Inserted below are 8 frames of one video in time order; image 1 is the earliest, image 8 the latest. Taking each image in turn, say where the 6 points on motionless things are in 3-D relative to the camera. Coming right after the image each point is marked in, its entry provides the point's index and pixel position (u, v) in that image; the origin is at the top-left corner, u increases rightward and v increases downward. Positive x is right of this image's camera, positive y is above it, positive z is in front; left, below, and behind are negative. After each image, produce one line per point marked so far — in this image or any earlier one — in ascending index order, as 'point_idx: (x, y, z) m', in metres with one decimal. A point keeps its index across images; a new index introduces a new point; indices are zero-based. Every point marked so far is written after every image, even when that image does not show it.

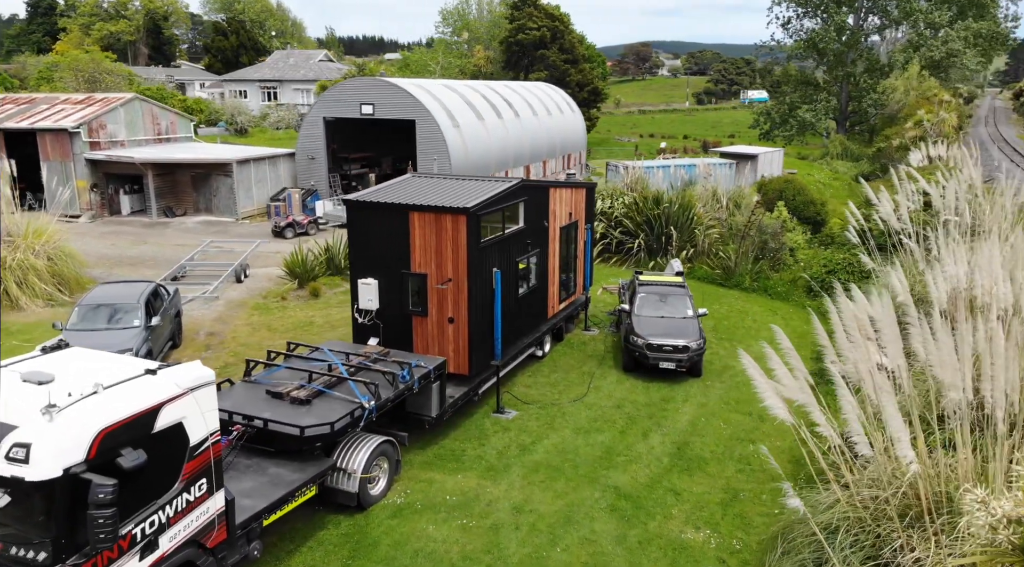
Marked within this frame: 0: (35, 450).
0: (-2.9, -1.0, +4.8) m
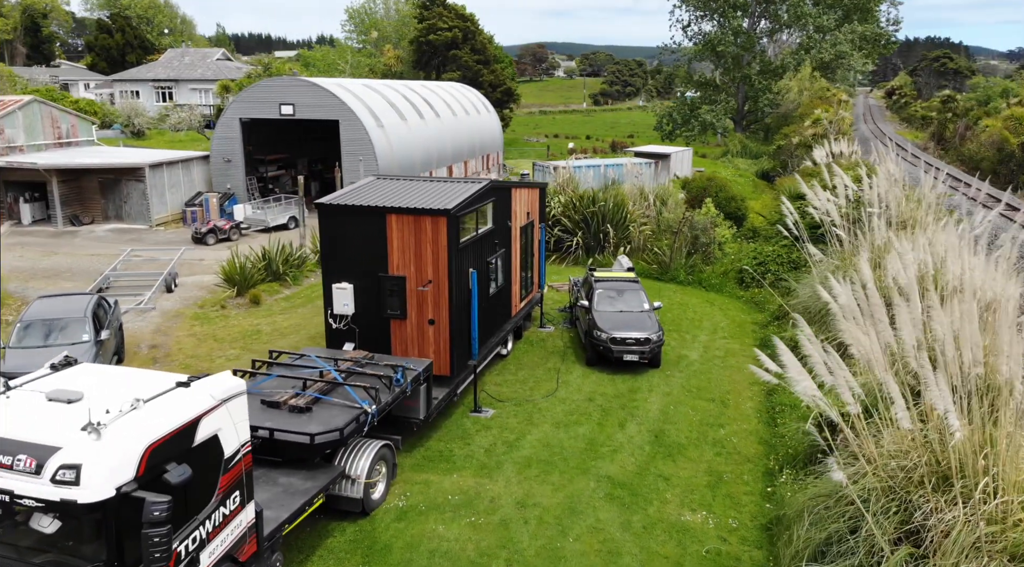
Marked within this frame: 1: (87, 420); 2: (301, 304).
0: (-2.4, -1.1, +4.6) m
1: (-2.6, -0.8, +4.9) m
2: (-4.3, -0.4, +16.1) m
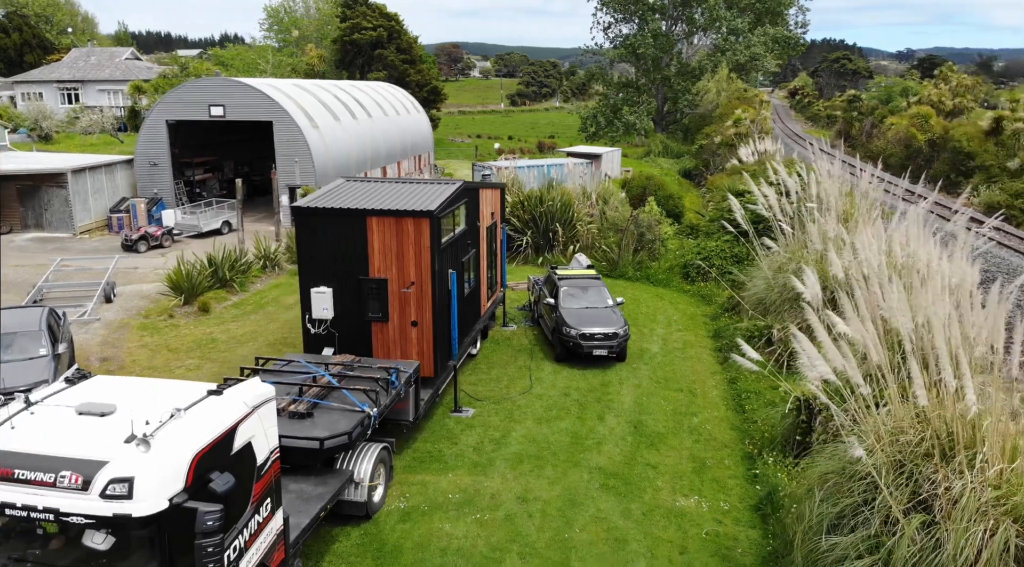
0: (-2.1, -1.1, +4.5) m
1: (-2.3, -0.9, +4.8) m
2: (-5.2, -0.5, +15.8) m
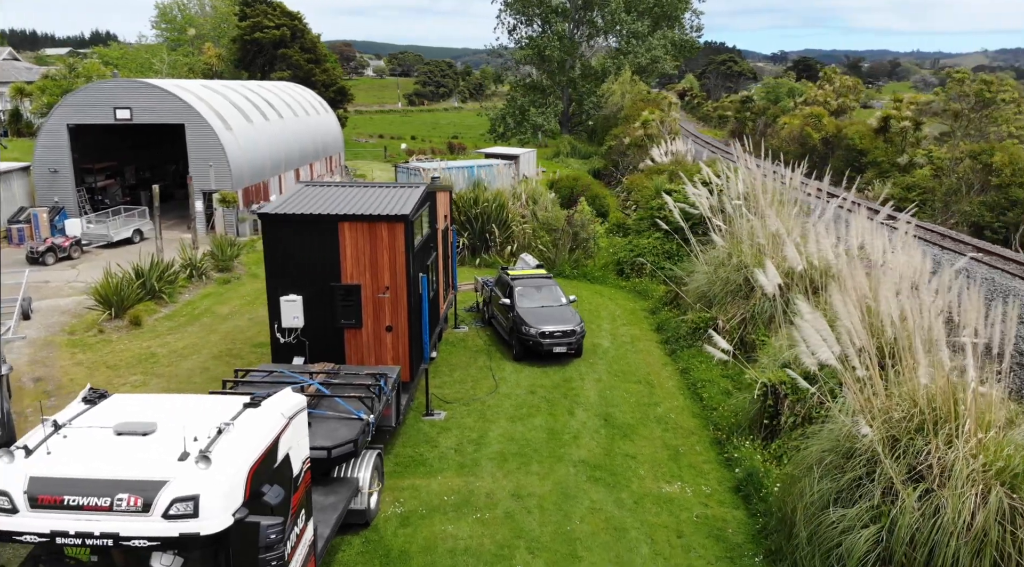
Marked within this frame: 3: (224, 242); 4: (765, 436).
0: (-1.7, -1.2, +4.4) m
1: (-1.9, -1.0, +4.6) m
2: (-6.2, -0.7, +15.2) m
3: (-6.9, +1.0, +19.2) m
4: (+3.0, -1.8, +9.4) m
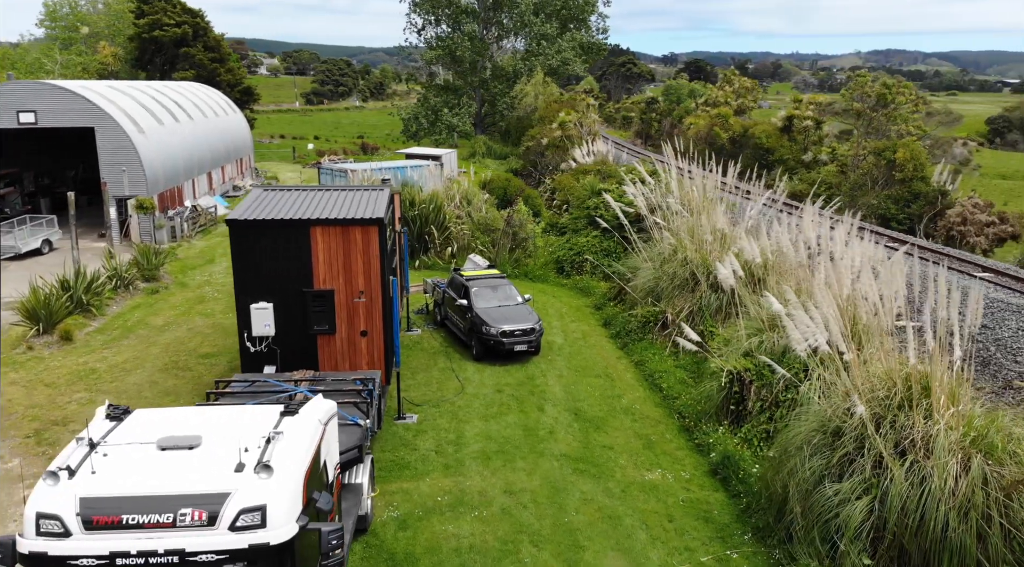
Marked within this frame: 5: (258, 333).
0: (-1.3, -1.2, +4.3) m
1: (-1.6, -1.0, +4.6) m
2: (-7.1, -1.0, +14.5) m
3: (-8.4, +0.8, +18.4) m
4: (+2.7, -1.7, +9.9) m
5: (-3.0, -0.6, +9.5) m
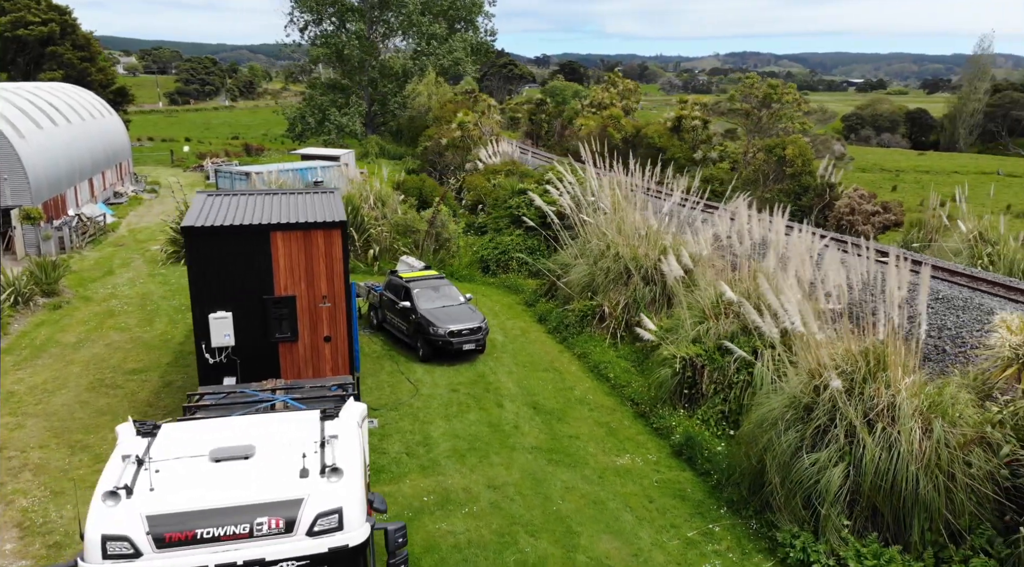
0: (-0.9, -1.3, +4.4) m
1: (-1.2, -1.1, +4.5) m
2: (-8.2, -1.2, +13.5) m
3: (-10.1, +0.5, +17.2) m
4: (+2.3, -1.6, +10.4) m
5: (-3.4, -0.7, +9.2) m
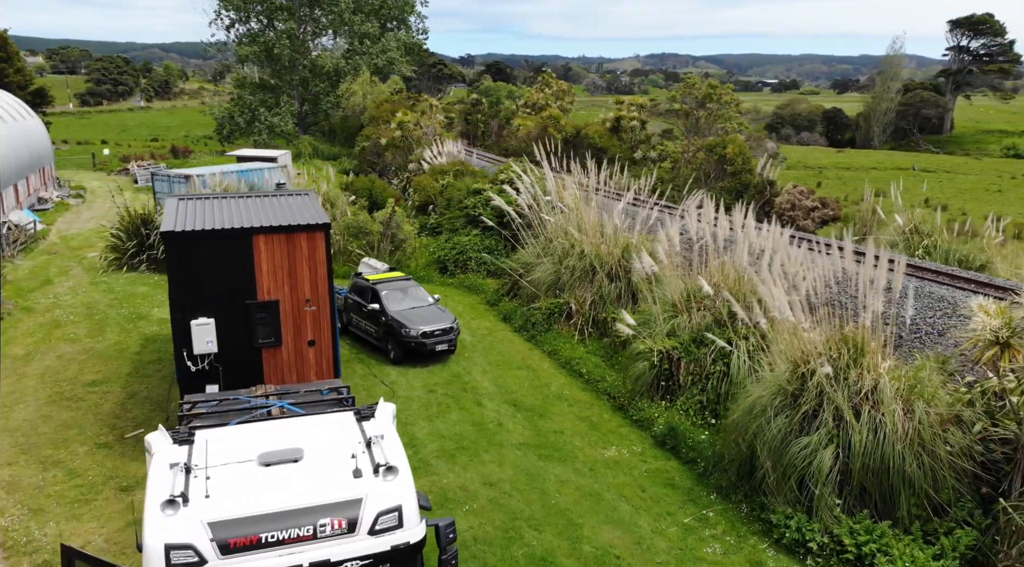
0: (-0.6, -1.3, +4.4) m
1: (-0.9, -1.1, +4.6) m
2: (-8.6, -1.4, +12.9) m
3: (-10.9, +0.2, +16.4) m
4: (+2.0, -1.5, +10.7) m
5: (-3.5, -0.7, +9.0) m
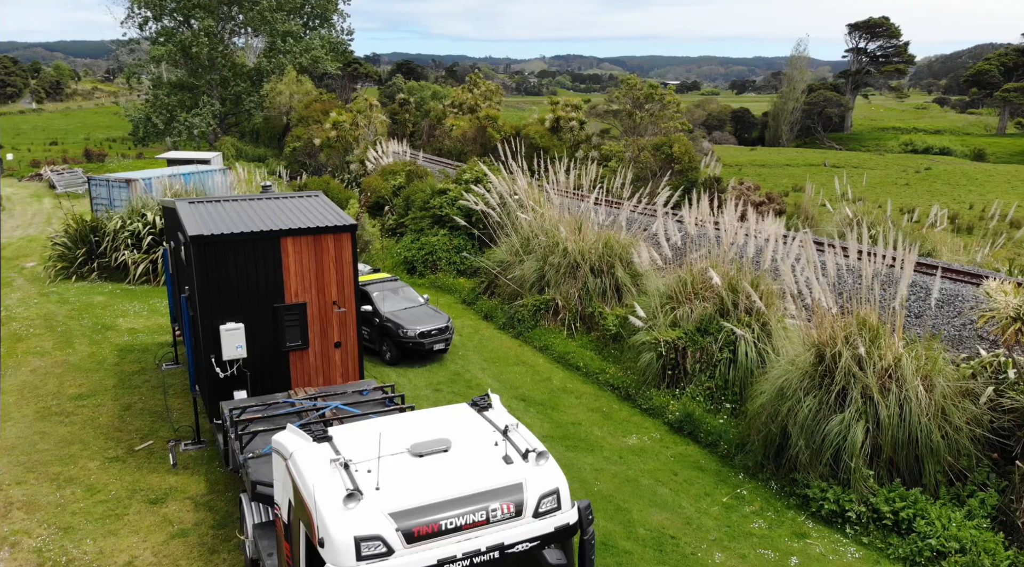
0: (+0.3, -1.2, +4.6) m
1: (-0.1, -1.0, +4.7) m
2: (-8.6, -1.6, +12.2) m
3: (-11.3, 0.0, +15.4) m
4: (+2.2, -1.4, +11.2) m
5: (-3.1, -0.8, +8.8) m
